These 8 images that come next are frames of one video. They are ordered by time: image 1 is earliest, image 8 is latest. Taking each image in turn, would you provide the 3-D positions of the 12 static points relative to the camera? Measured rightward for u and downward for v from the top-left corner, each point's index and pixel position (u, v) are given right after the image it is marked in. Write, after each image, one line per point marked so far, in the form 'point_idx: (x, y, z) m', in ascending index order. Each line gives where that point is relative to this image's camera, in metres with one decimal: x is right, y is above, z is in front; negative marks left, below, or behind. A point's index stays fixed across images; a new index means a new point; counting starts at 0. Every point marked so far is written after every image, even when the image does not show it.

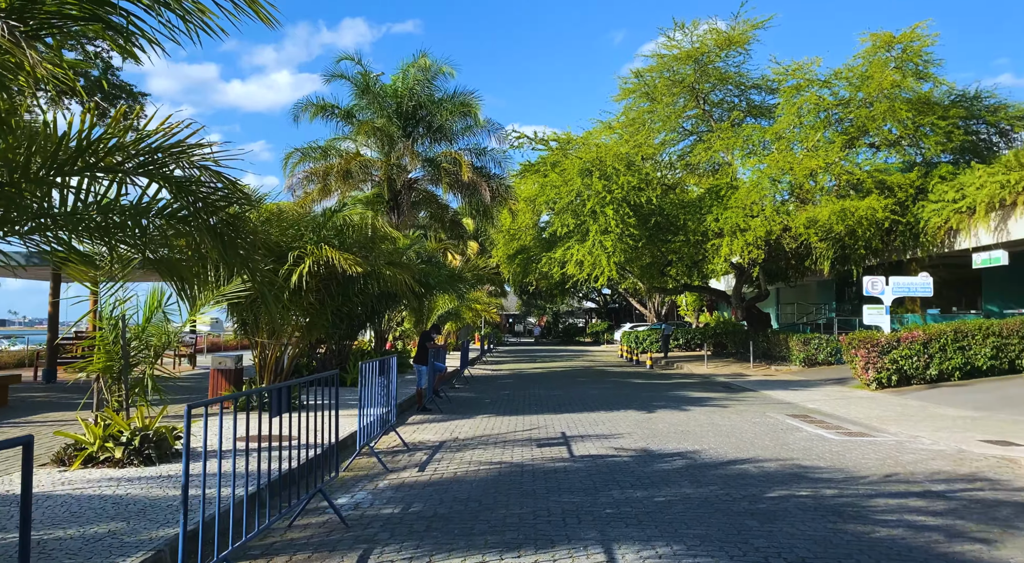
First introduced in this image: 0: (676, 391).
0: (+4.2, -2.8, +17.7) m
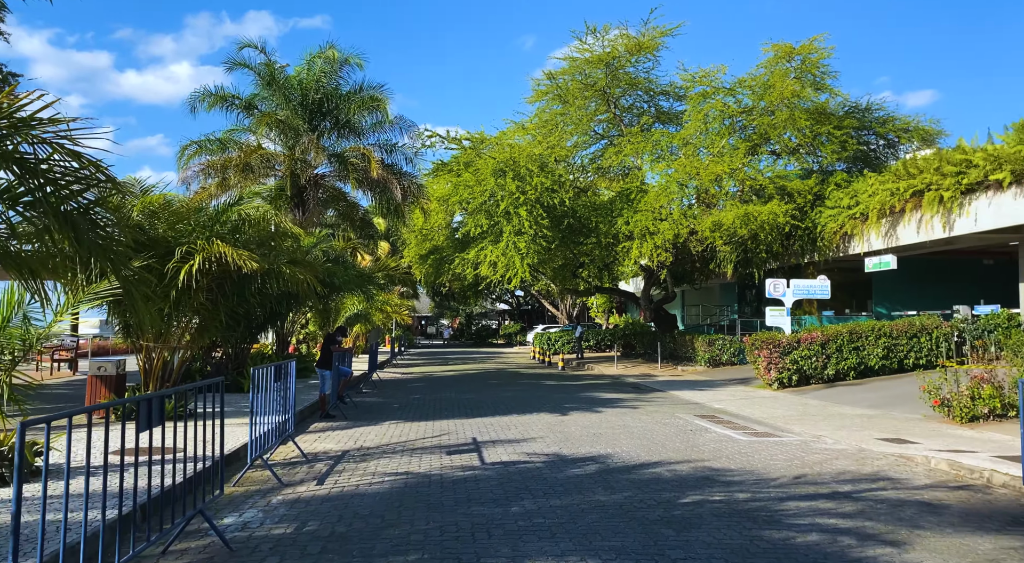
0: (+1.9, -2.8, +17.6) m
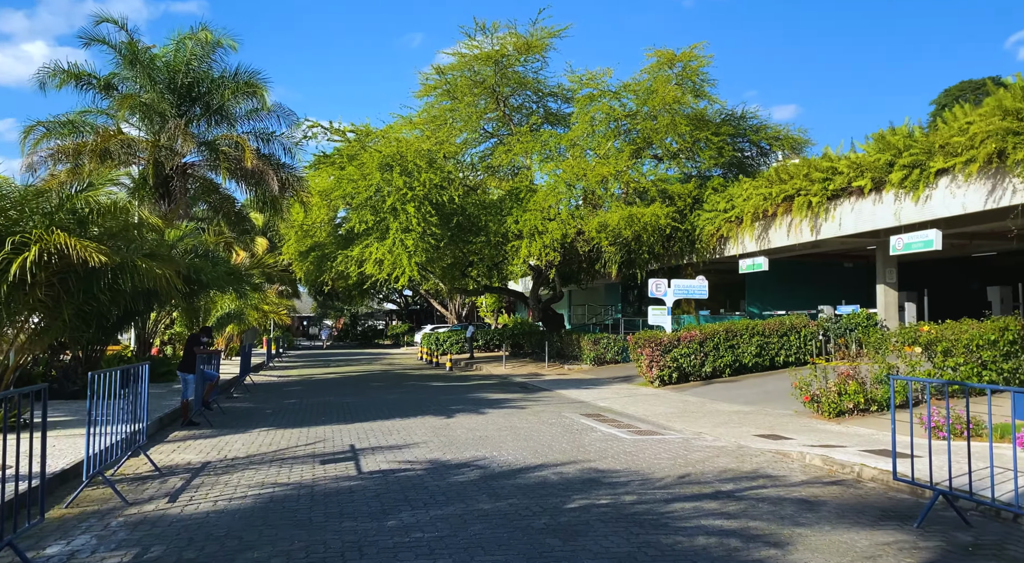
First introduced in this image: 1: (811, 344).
0: (-1.0, -2.8, +17.3) m
1: (+8.2, -1.7, +18.9) m
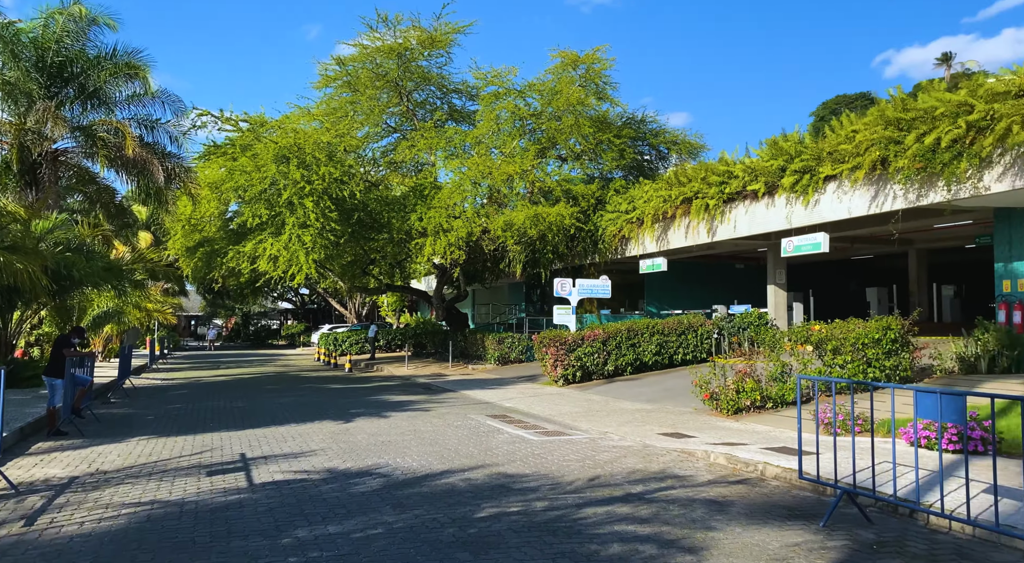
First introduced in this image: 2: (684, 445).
0: (-3.3, -2.7, +16.6) m
1: (+5.6, -1.7, +19.6) m
2: (+2.3, -2.2, +9.2) m
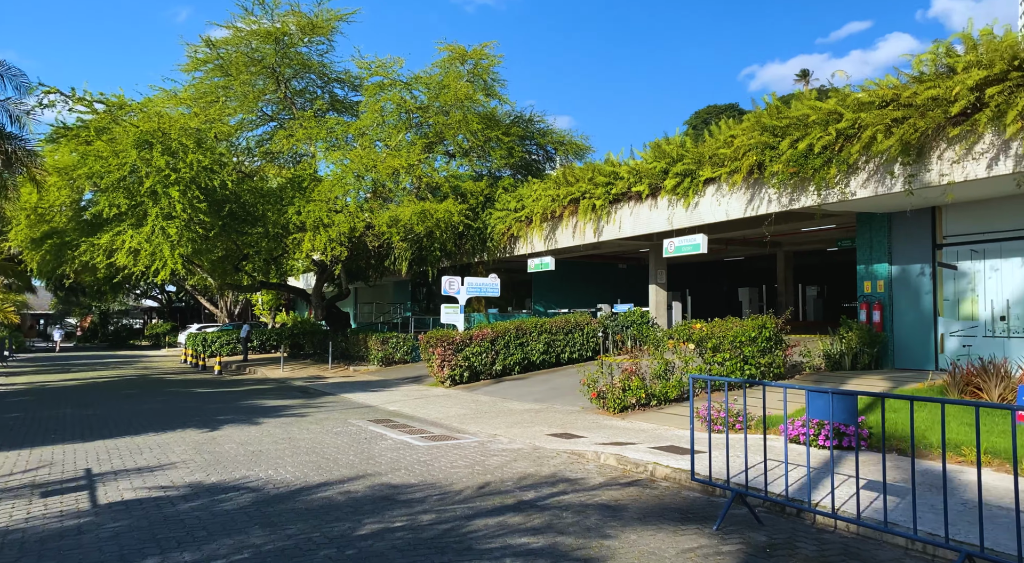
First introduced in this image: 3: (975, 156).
0: (-5.9, -2.7, +15.4) m
1: (+2.3, -1.7, +19.8) m
2: (+0.8, -2.2, +9.0) m
3: (+6.9, +1.9, +10.2) m
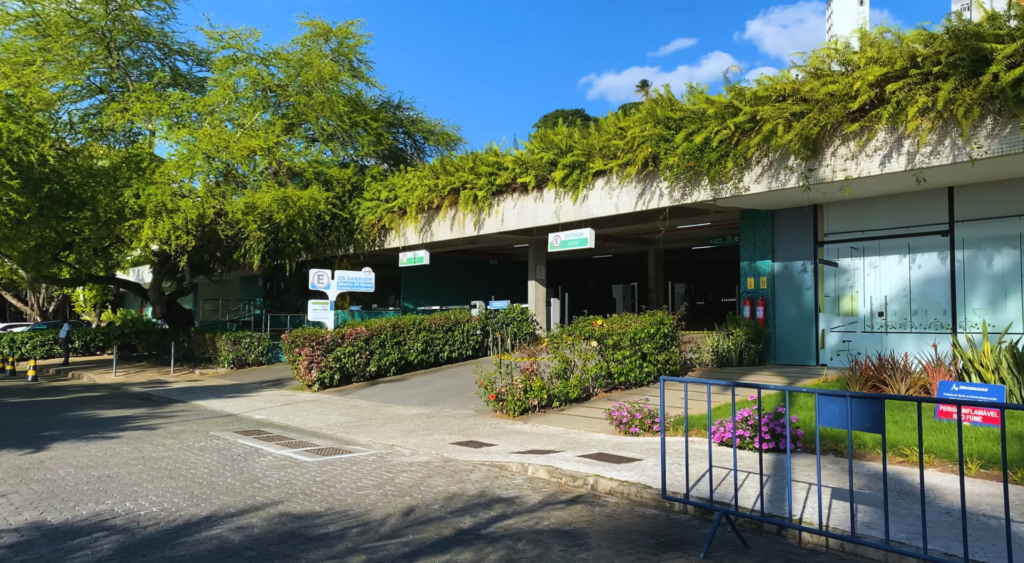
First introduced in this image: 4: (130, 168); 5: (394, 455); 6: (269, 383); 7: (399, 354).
0: (-8.2, -2.5, +12.9) m
1: (-1.1, -1.6, +18.9) m
2: (-0.3, -2.1, +8.1) m
3: (+5.5, +2.0, +10.5) m
4: (-11.1, +3.3, +20.0) m
5: (-1.5, -2.2, +8.6) m
6: (-6.3, -2.7, +17.9) m
7: (-2.8, -1.8, +17.2) m
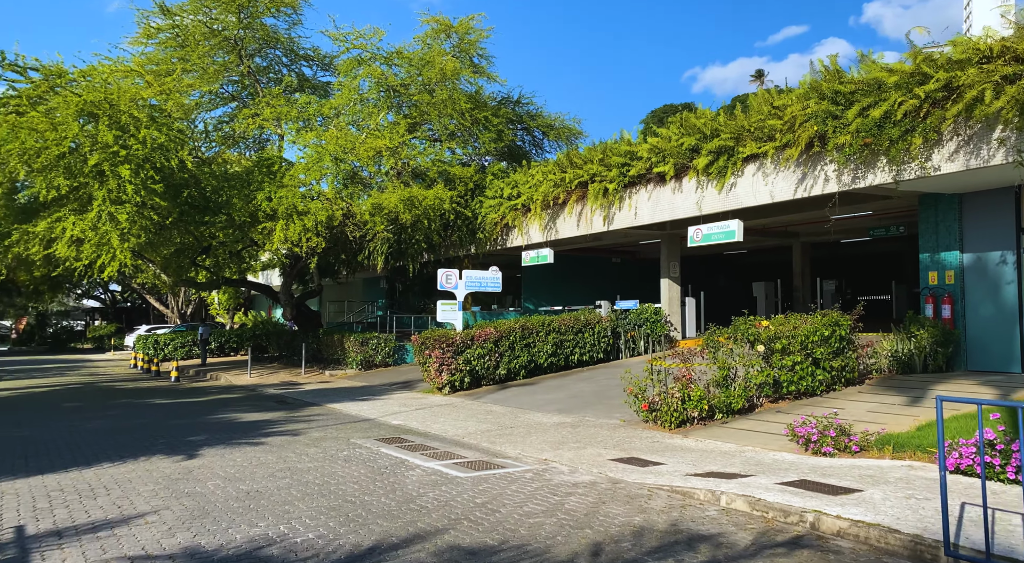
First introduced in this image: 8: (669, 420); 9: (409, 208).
0: (-5.6, -2.5, +13.0) m
1: (+2.4, -1.5, +17.9) m
2: (+1.6, -2.0, +7.1) m
3: (+7.5, +2.1, +8.6) m
4: (-7.4, +3.3, +20.4) m
5: (+0.4, -2.1, +7.7) m
6: (-2.9, -2.7, +17.7) m
7: (+0.4, -1.8, +16.5) m
8: (+2.3, -2.0, +10.2) m
9: (-3.0, +2.1, +19.9) m
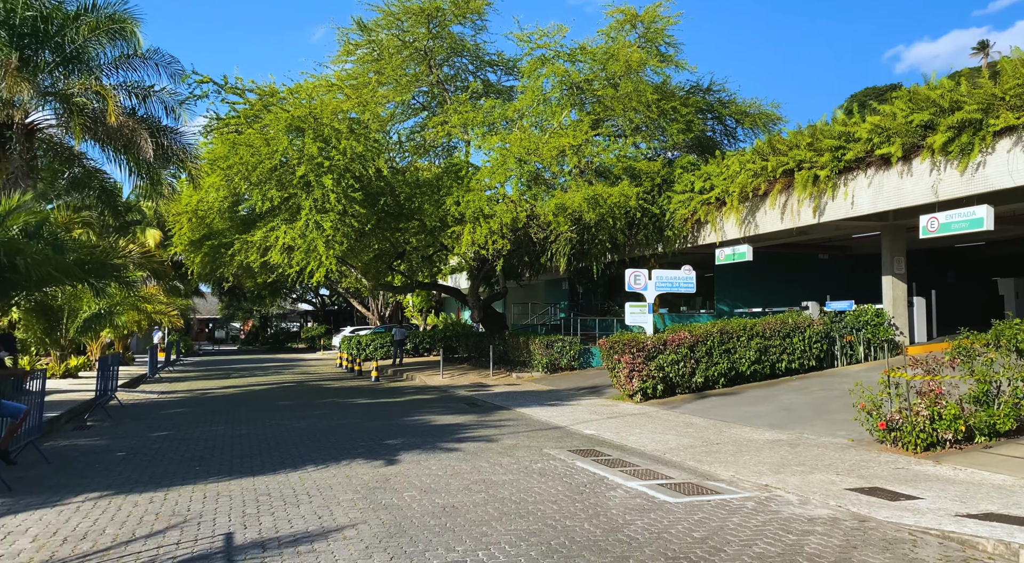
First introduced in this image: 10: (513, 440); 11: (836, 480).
0: (-1.9, -2.6, +13.3) m
1: (+7.0, -1.5, +16.0) m
2: (+3.5, -2.0, +5.7) m
3: (+9.6, +2.2, +5.6) m
4: (-1.8, +3.2, +20.9) m
5: (+2.6, -2.1, +6.6) m
6: (+1.9, -2.7, +17.1) m
7: (+4.8, -1.8, +15.1) m
8: (+5.0, -2.0, +8.5) m
9: (+2.3, +2.1, +19.3) m
10: (0.0, -2.4, +10.3) m
11: (+3.5, -2.2, +7.5) m
